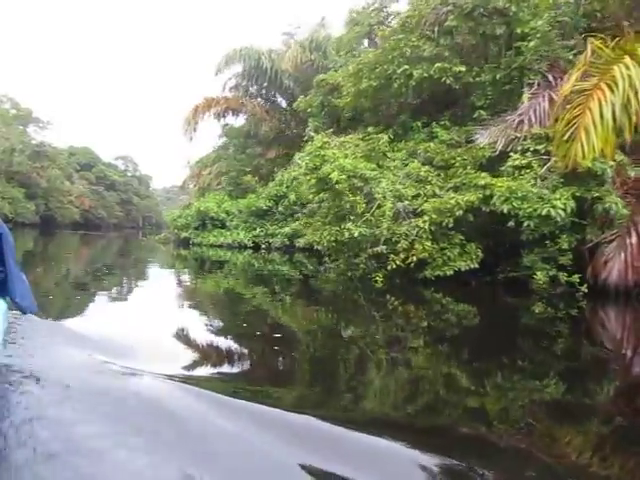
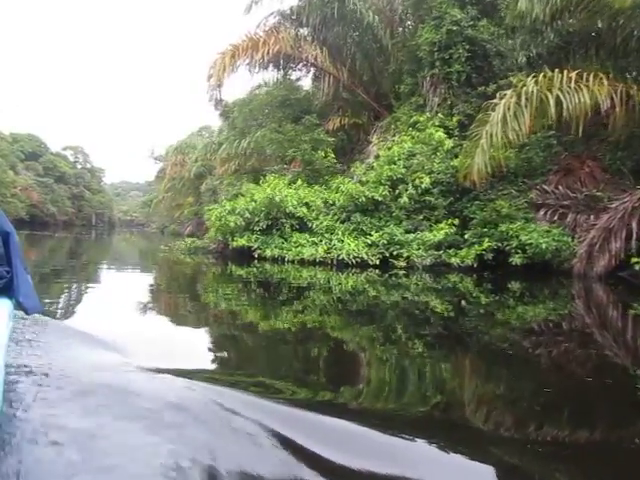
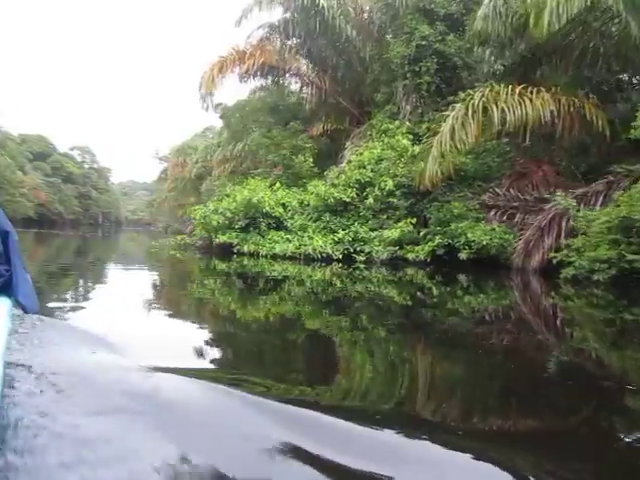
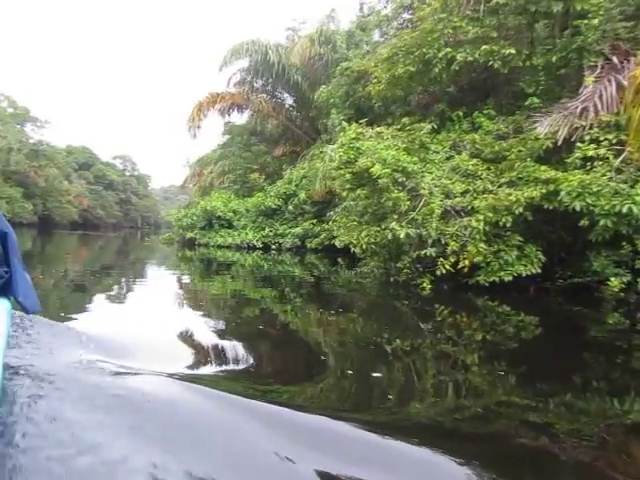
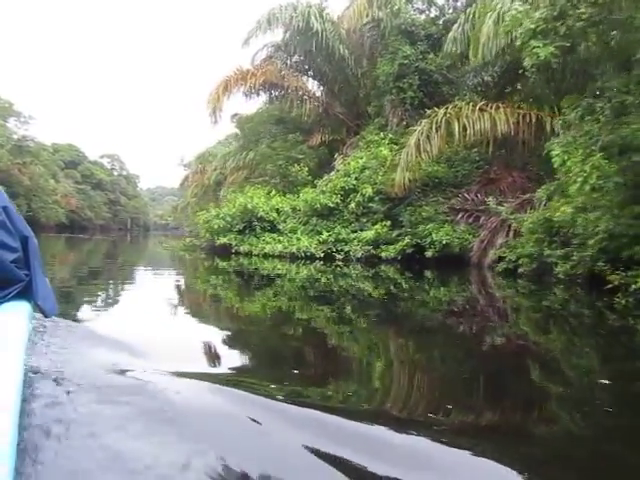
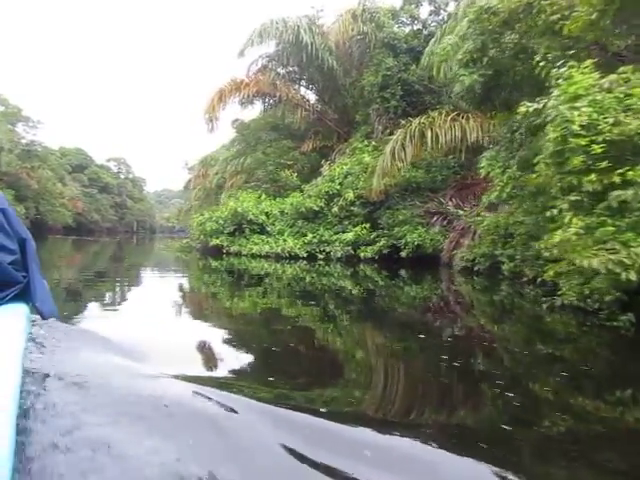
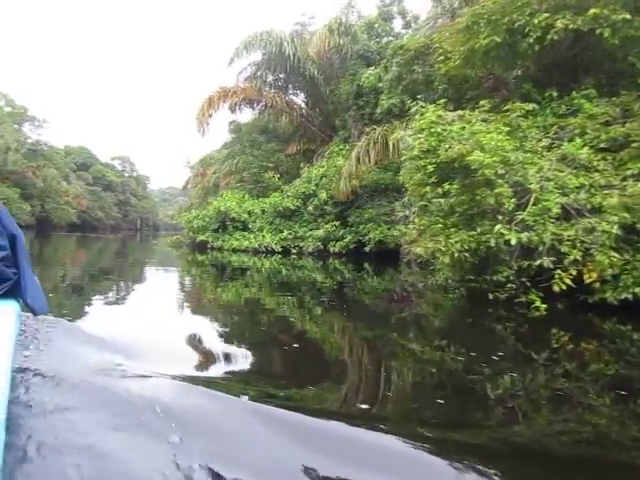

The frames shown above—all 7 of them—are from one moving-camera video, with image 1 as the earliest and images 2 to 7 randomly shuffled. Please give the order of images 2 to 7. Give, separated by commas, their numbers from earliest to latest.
4, 7, 6, 5, 3, 2
